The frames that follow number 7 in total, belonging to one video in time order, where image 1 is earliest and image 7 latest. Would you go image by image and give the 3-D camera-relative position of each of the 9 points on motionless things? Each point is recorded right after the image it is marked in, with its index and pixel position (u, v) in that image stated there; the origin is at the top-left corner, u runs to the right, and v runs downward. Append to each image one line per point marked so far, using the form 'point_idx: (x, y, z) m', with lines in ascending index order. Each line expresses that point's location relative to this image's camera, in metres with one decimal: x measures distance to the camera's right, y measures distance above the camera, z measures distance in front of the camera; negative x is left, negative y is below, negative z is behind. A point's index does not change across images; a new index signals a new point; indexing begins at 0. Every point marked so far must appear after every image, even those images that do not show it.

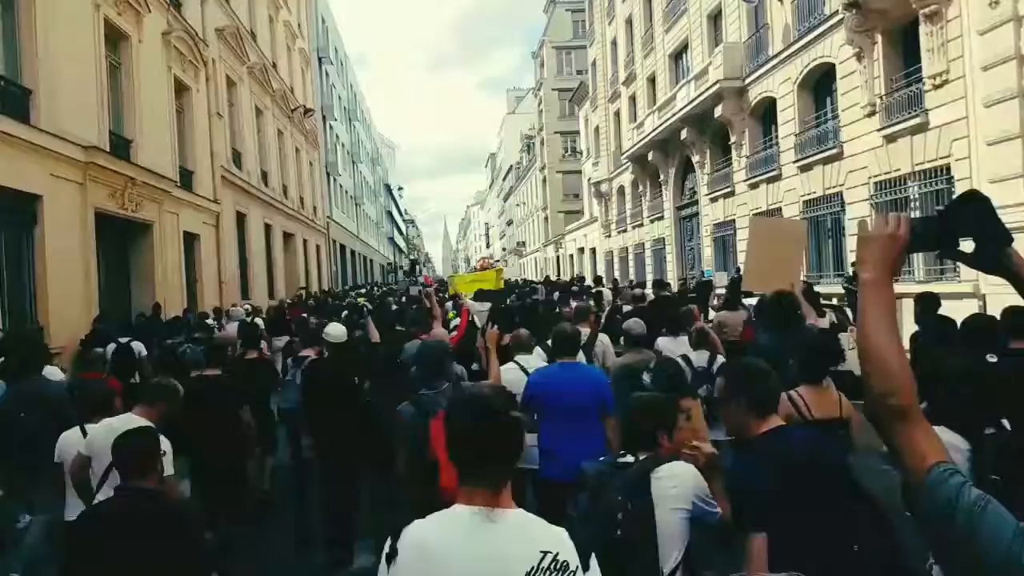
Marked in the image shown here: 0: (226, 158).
0: (-6.7, +3.1, +19.8) m
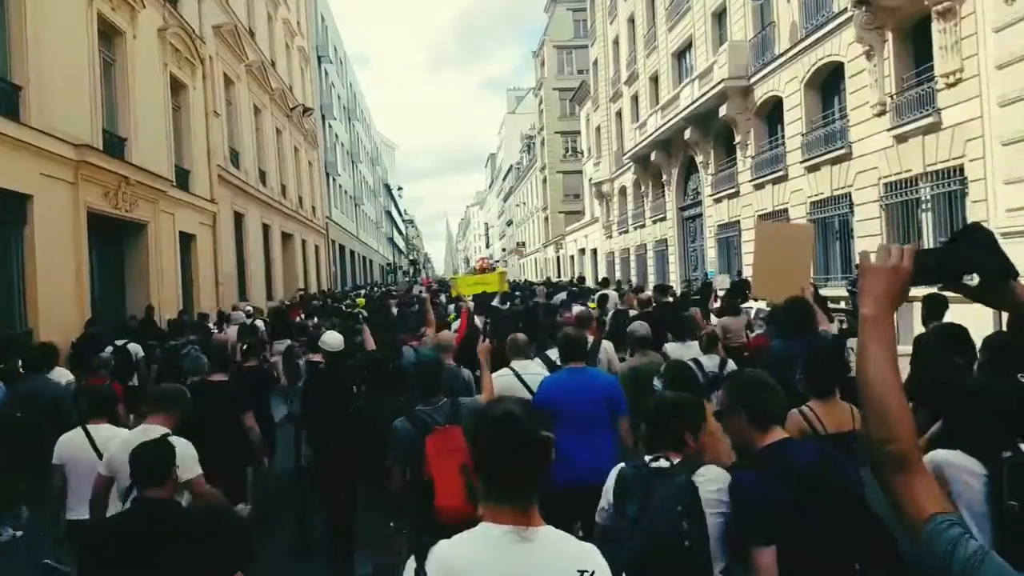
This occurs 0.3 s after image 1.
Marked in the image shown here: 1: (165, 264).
0: (-6.7, +3.1, +19.5) m
1: (-6.1, +0.4, +14.8) m
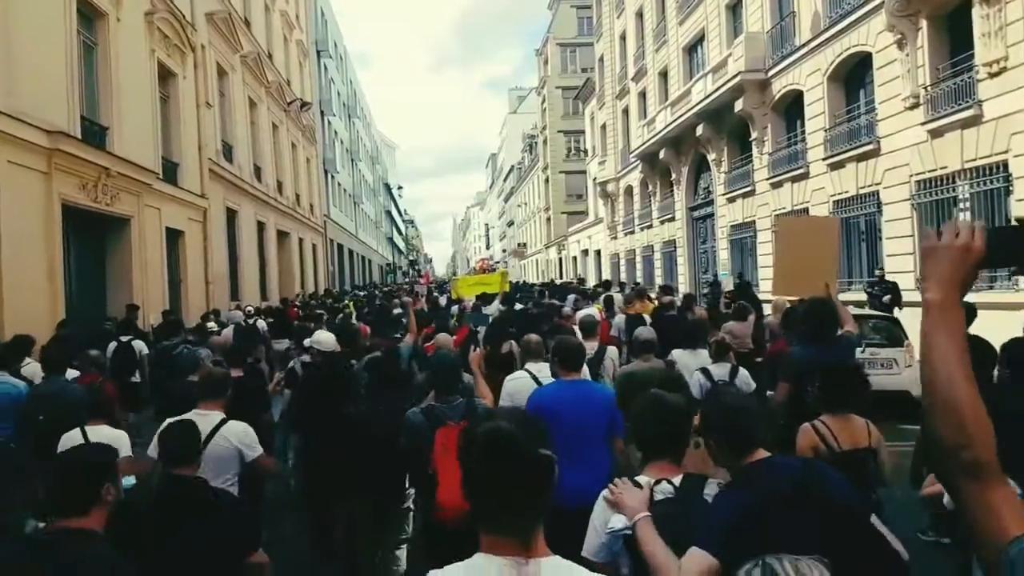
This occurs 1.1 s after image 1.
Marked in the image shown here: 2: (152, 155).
0: (-6.5, +3.1, +18.6) m
1: (-6.0, +0.4, +13.9) m
2: (-6.2, +2.3, +14.4) m
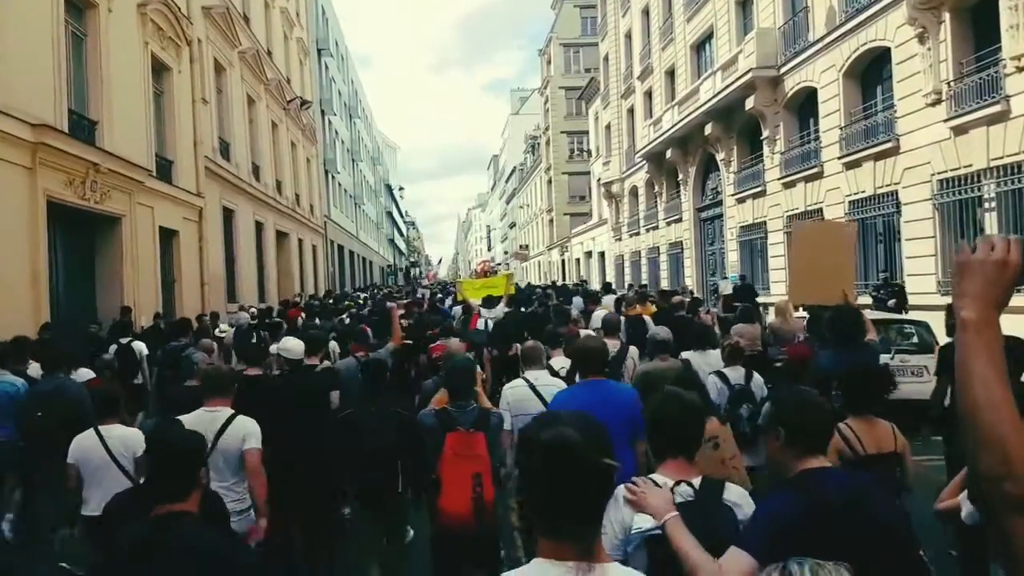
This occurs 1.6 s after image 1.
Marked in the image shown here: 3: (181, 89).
0: (-6.4, +3.0, +18.1) m
1: (-5.9, +0.4, +13.4) m
2: (-6.1, +2.2, +13.9) m
3: (-6.3, +3.8, +16.0) m
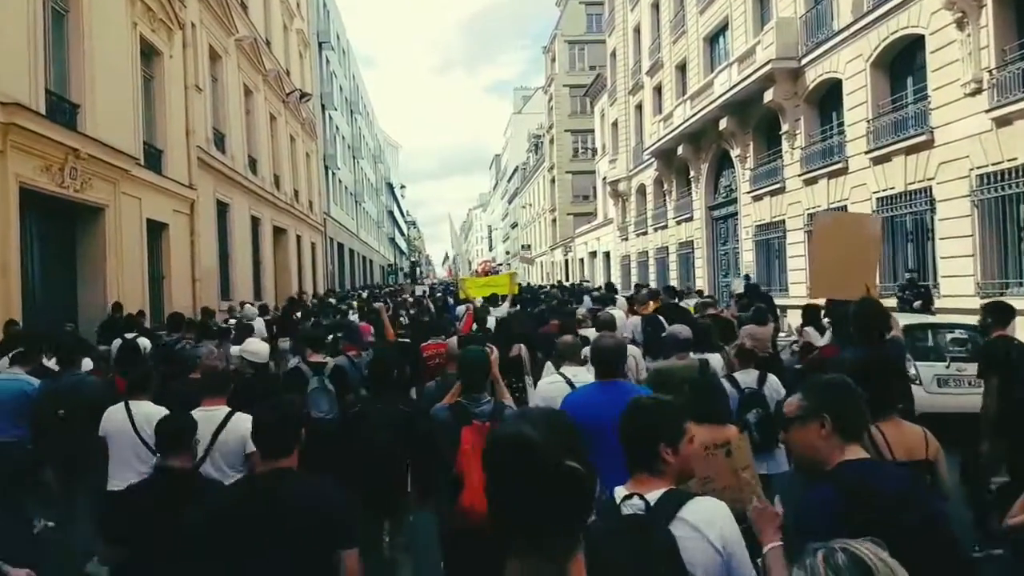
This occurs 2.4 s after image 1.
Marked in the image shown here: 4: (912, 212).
0: (-6.3, +3.1, +17.2) m
1: (-5.8, +0.5, +12.6) m
2: (-5.9, +2.3, +13.0) m
3: (-6.1, +3.9, +15.2) m
4: (+6.8, +1.3, +14.3) m
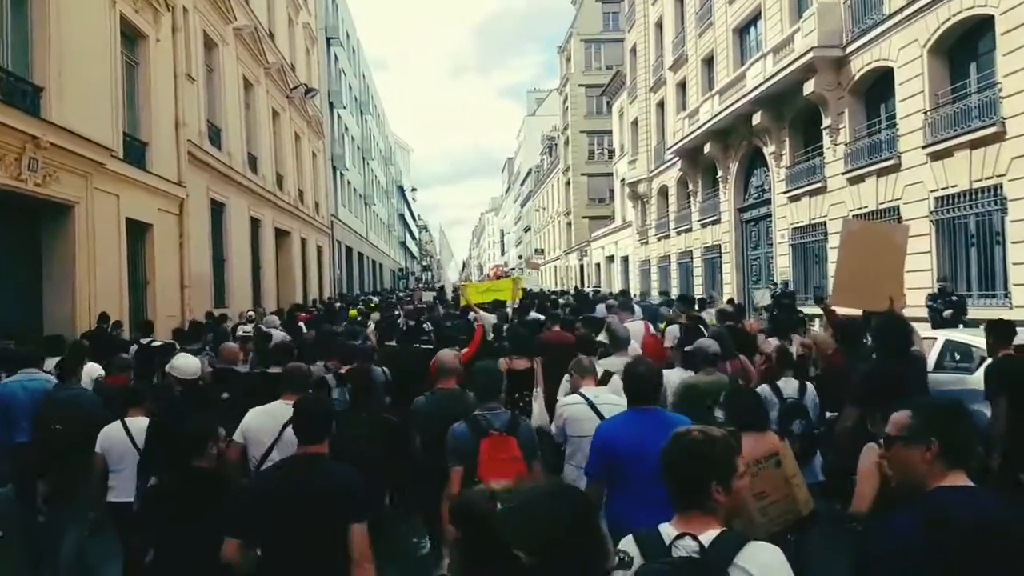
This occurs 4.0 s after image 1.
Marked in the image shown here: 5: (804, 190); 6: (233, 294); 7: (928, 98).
0: (-5.9, +3.0, +15.9) m
1: (-5.5, +0.4, +11.3) m
2: (-5.6, +2.2, +11.7) m
3: (-5.8, +3.7, +13.9) m
4: (+7.1, +1.1, +12.8) m
5: (+6.3, +2.1, +18.1) m
6: (-5.9, -0.1, +17.8) m
7: (+6.9, +3.2, +13.9) m
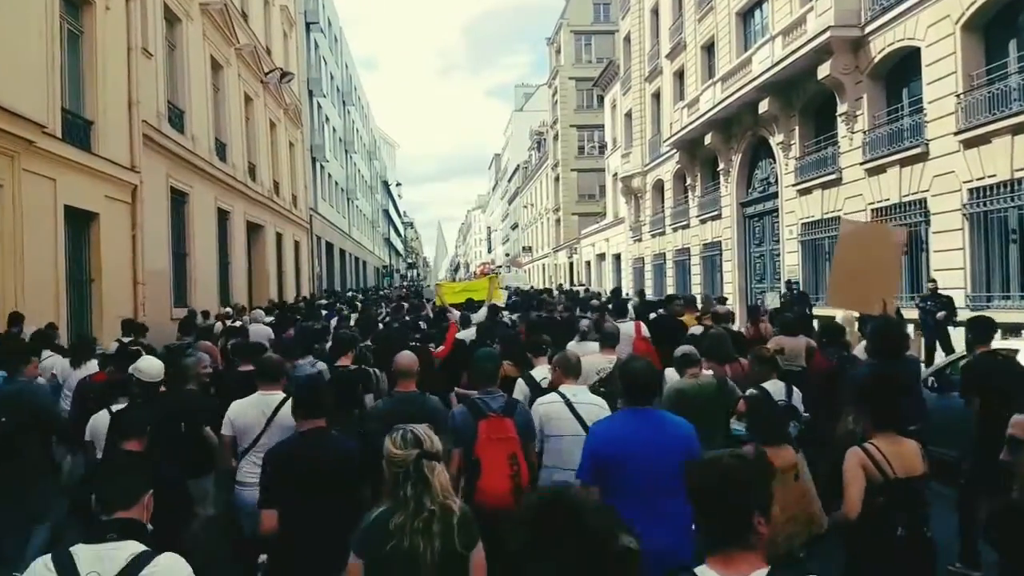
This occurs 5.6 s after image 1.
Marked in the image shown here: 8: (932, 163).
0: (-6.1, +3.0, +14.5) m
1: (-5.6, +0.4, +9.8) m
2: (-5.7, +2.2, +10.3) m
3: (-6.0, +3.8, +12.4) m
4: (+7.0, +1.1, +11.5) m
5: (+6.1, +2.1, +16.8) m
6: (-6.1, -0.1, +16.4) m
7: (+6.8, +3.2, +12.7) m
8: (+6.6, +2.0, +13.3) m
